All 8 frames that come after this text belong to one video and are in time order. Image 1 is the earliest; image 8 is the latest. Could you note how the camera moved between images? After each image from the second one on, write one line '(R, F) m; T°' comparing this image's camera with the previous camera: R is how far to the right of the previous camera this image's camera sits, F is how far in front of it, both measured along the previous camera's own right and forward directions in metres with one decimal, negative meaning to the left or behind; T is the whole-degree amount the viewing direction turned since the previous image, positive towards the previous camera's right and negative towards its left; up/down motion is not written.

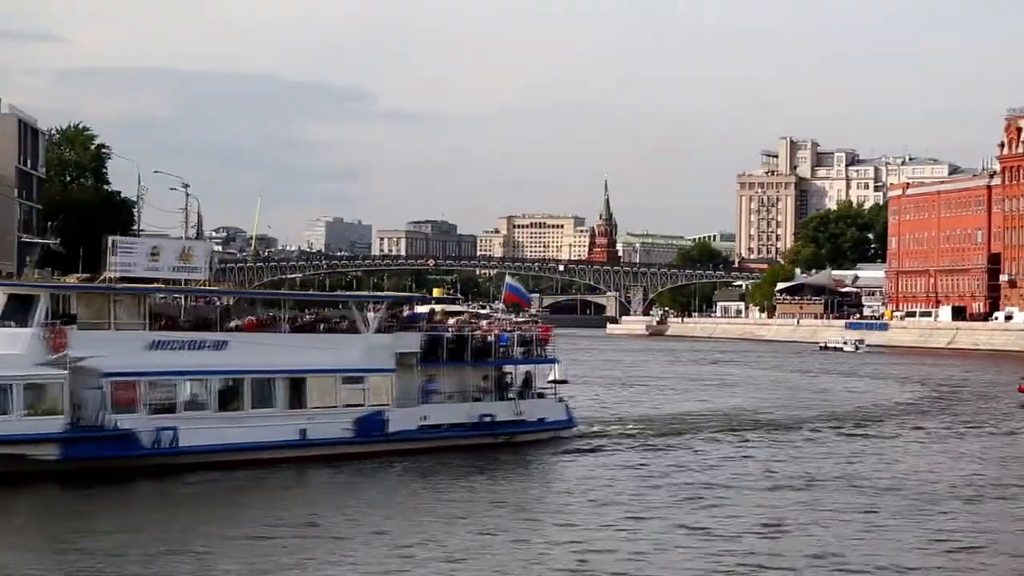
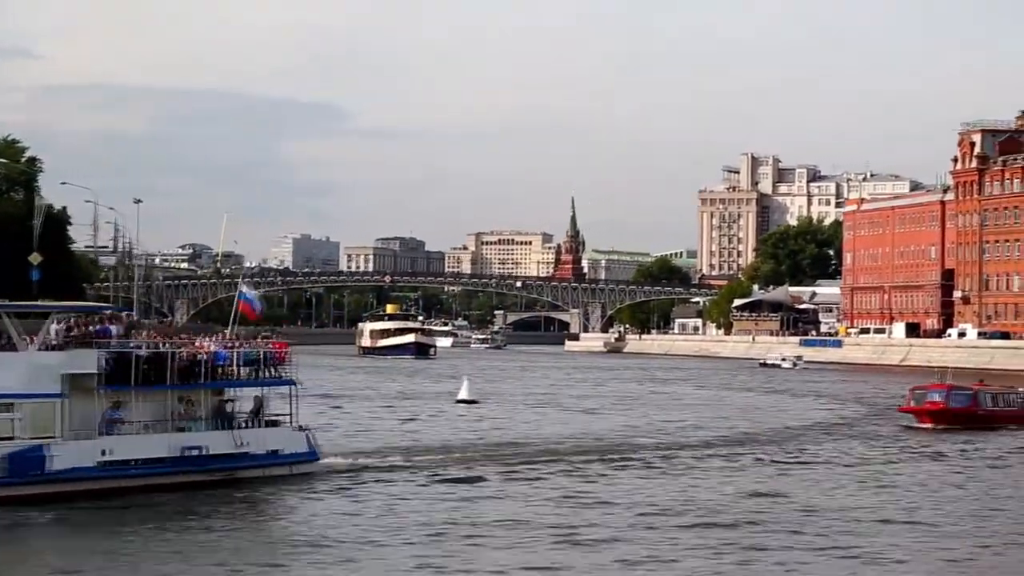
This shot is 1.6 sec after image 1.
(+2.0, +2.2) m; +1°
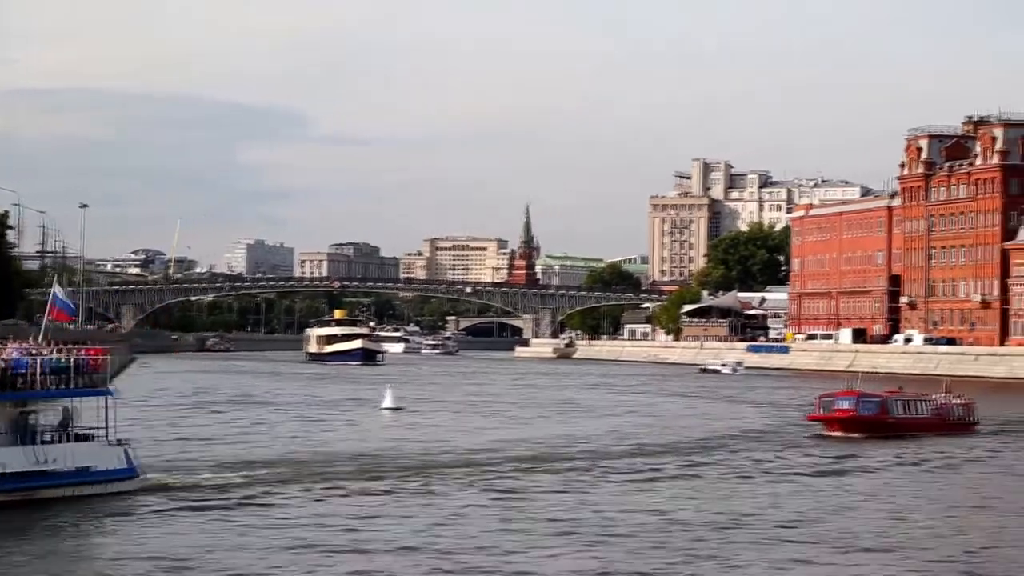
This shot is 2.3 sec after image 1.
(+0.9, +1.1) m; +1°
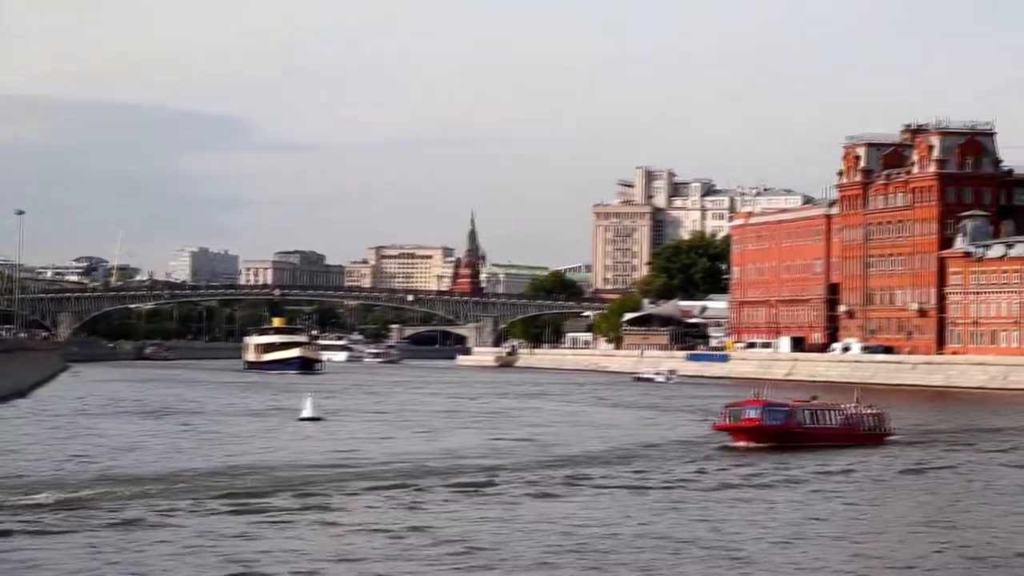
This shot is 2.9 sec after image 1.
(+0.7, +0.9) m; +2°
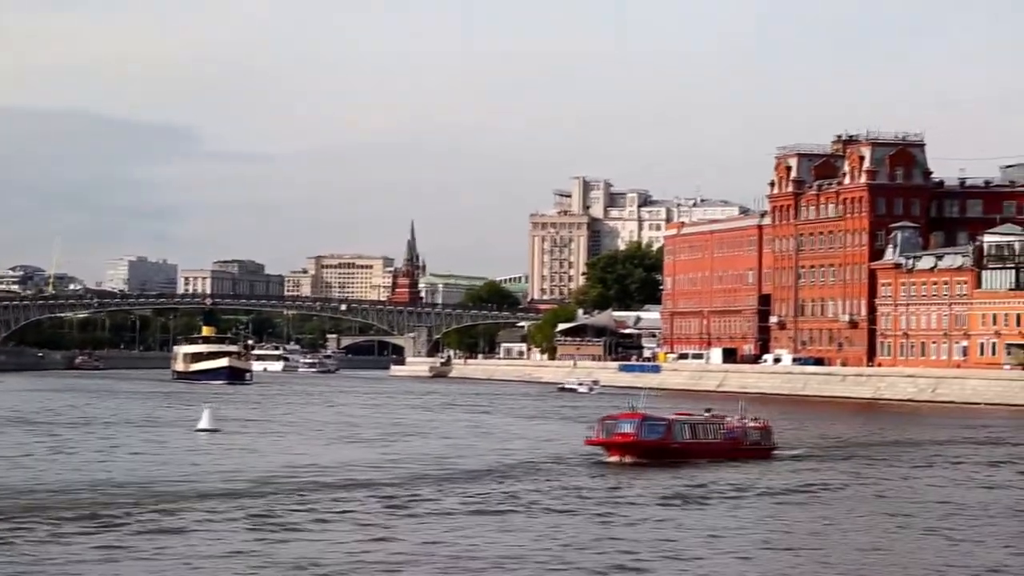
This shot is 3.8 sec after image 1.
(+1.1, +1.4) m; +2°
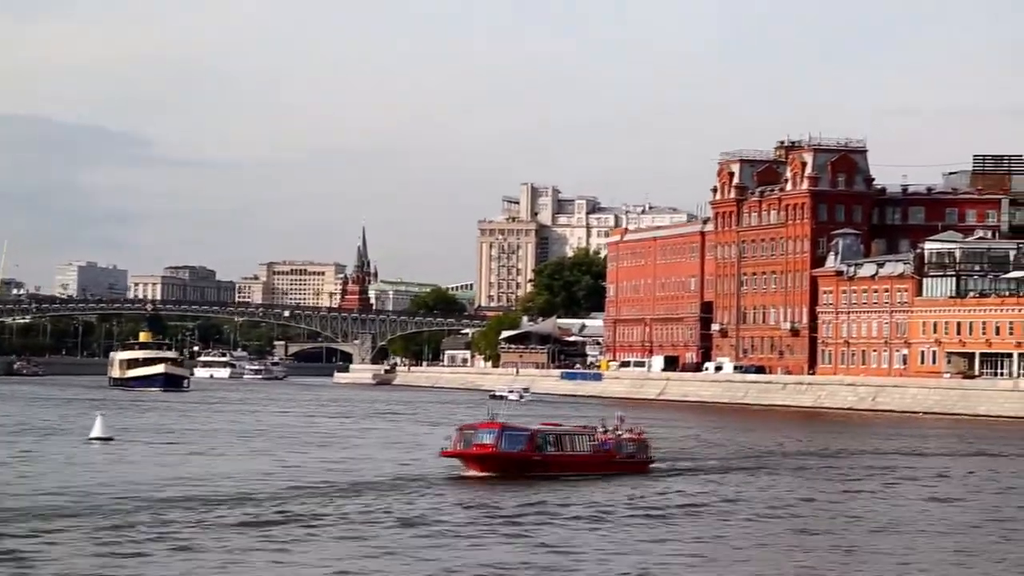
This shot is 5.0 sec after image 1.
(+1.3, +1.8) m; +1°
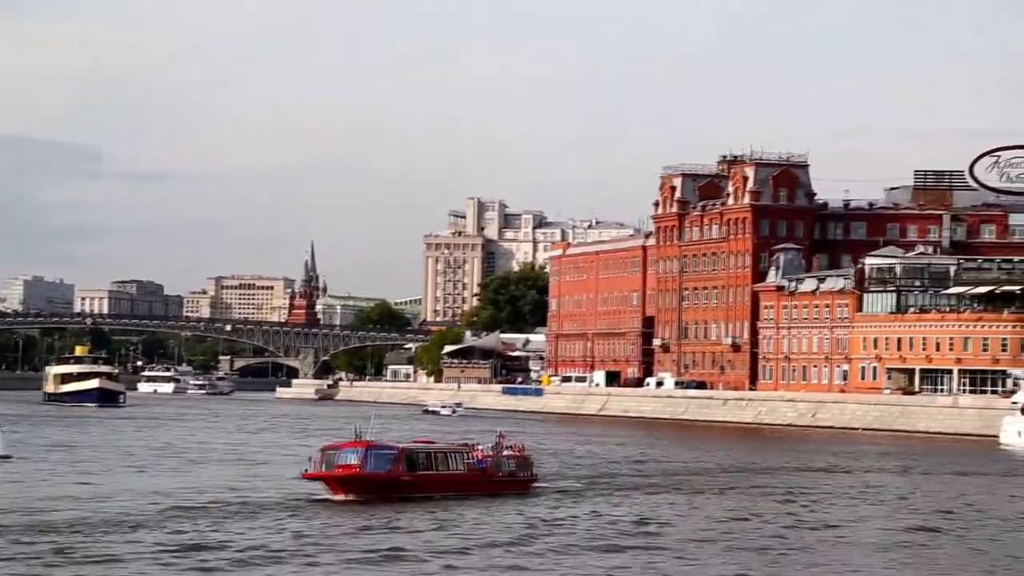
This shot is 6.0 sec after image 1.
(+0.9, +1.4) m; +2°
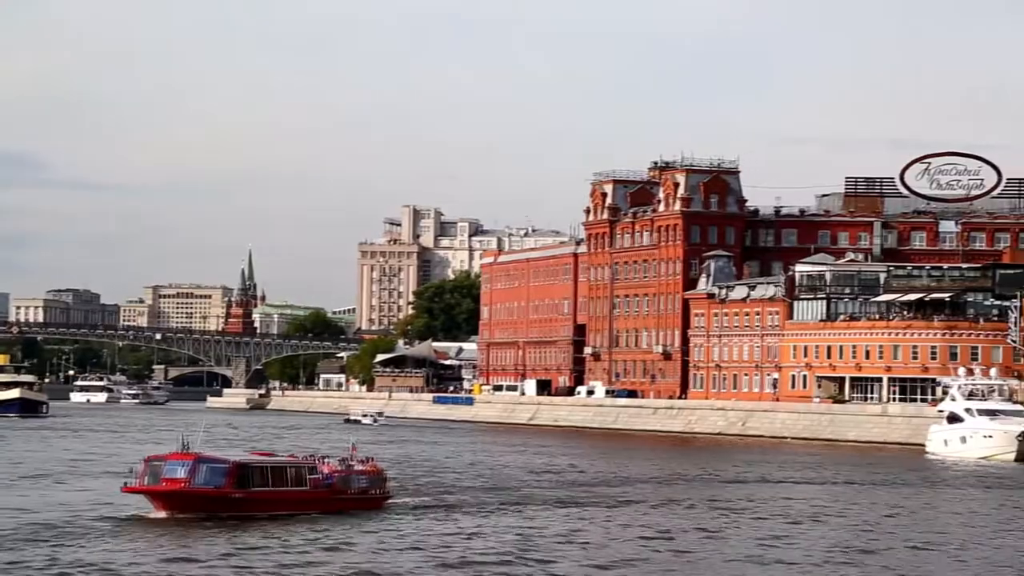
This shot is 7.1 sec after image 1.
(+1.0, +1.5) m; +2°
